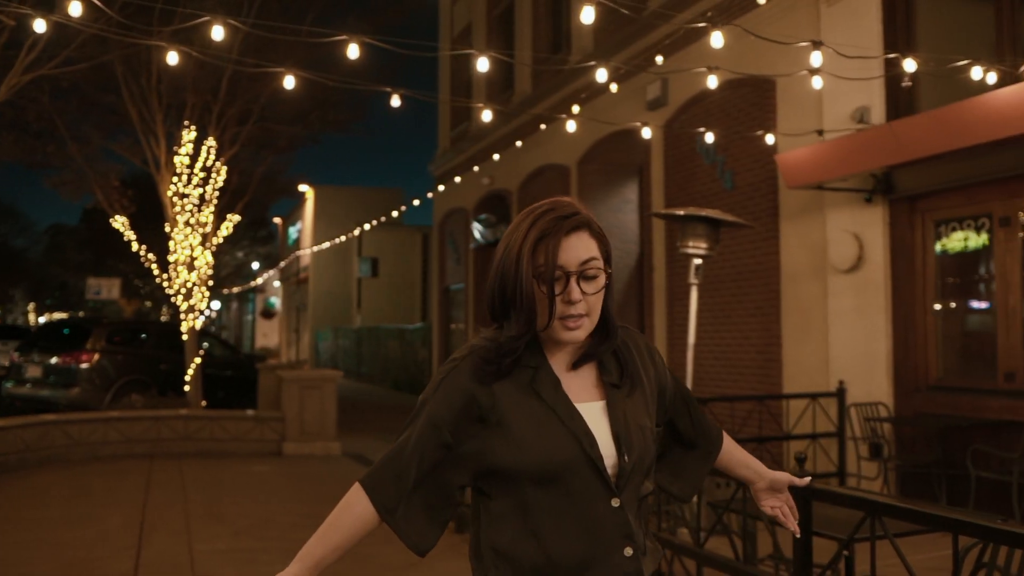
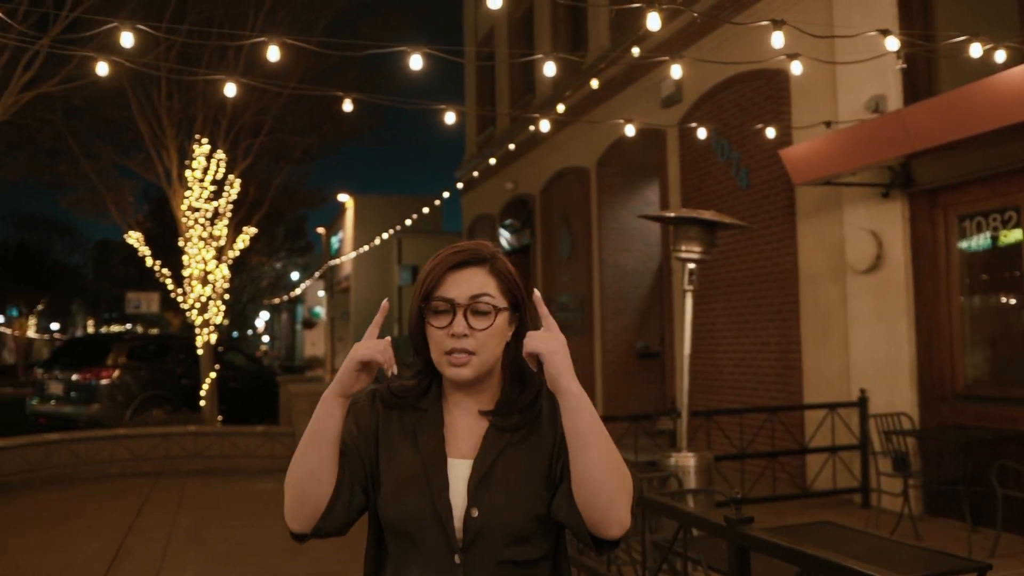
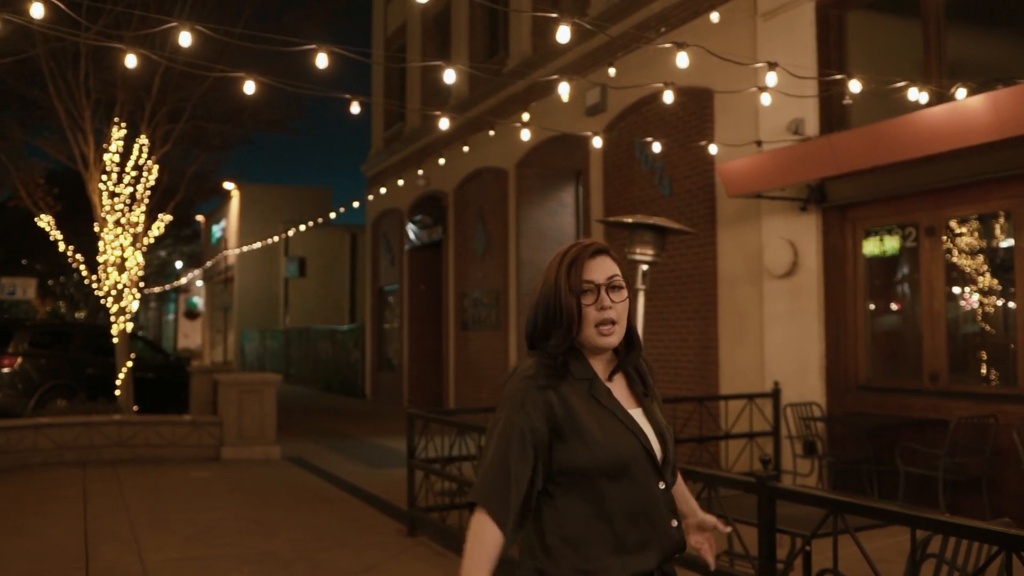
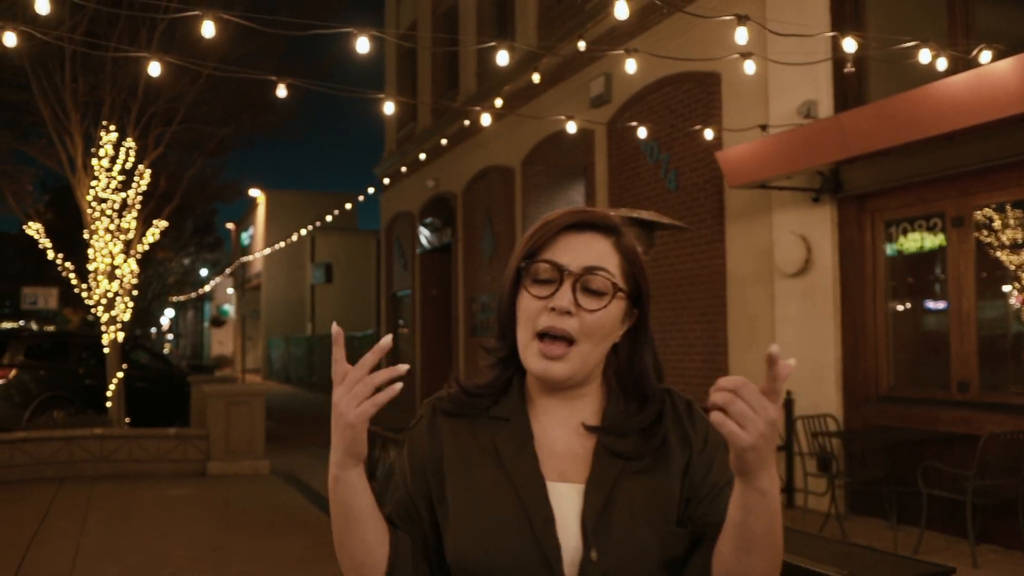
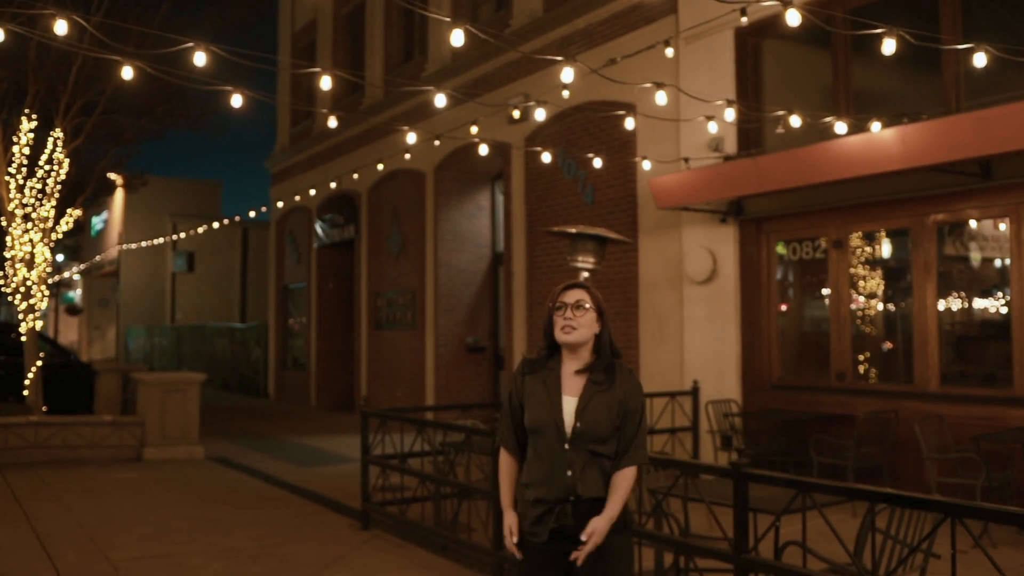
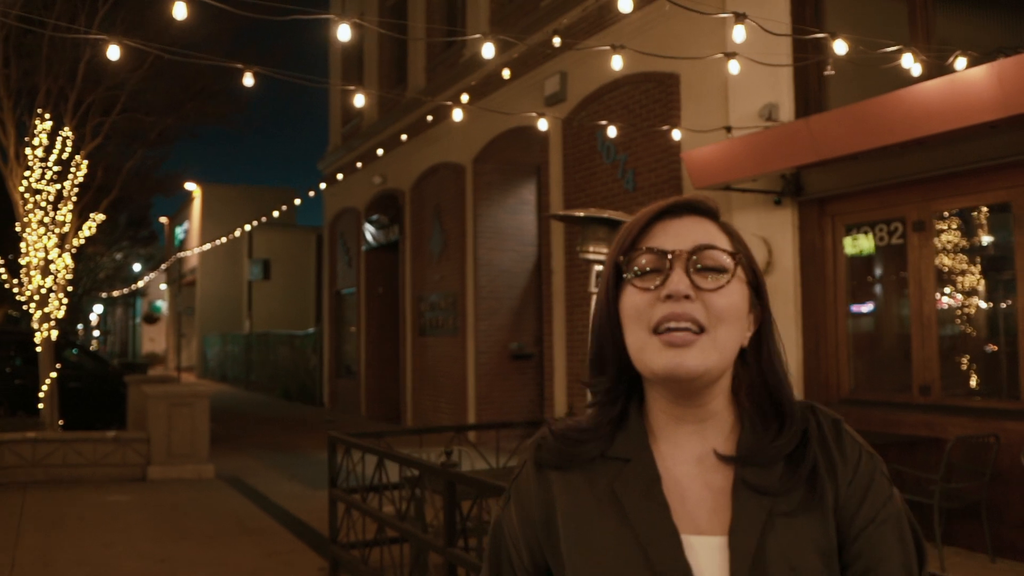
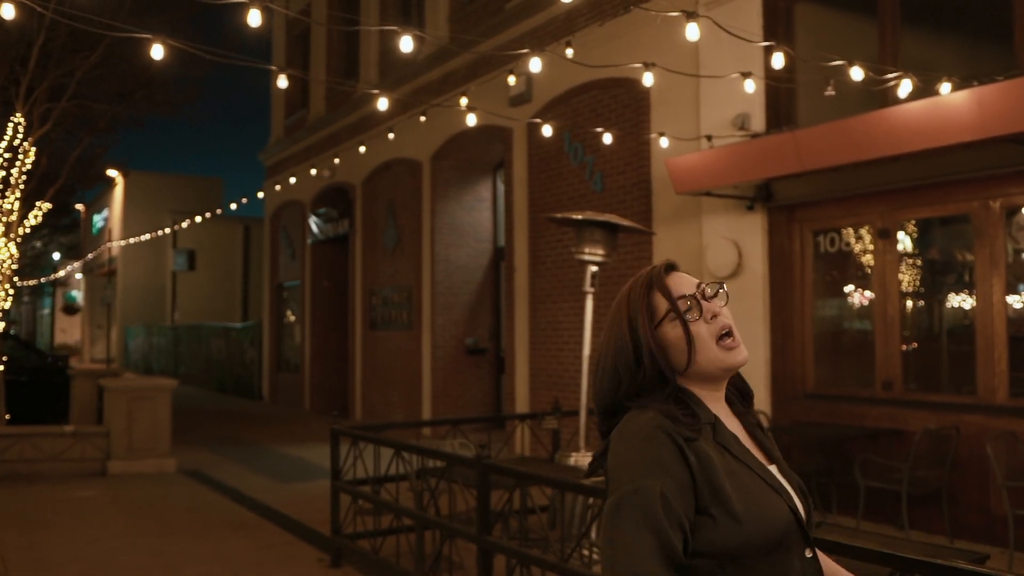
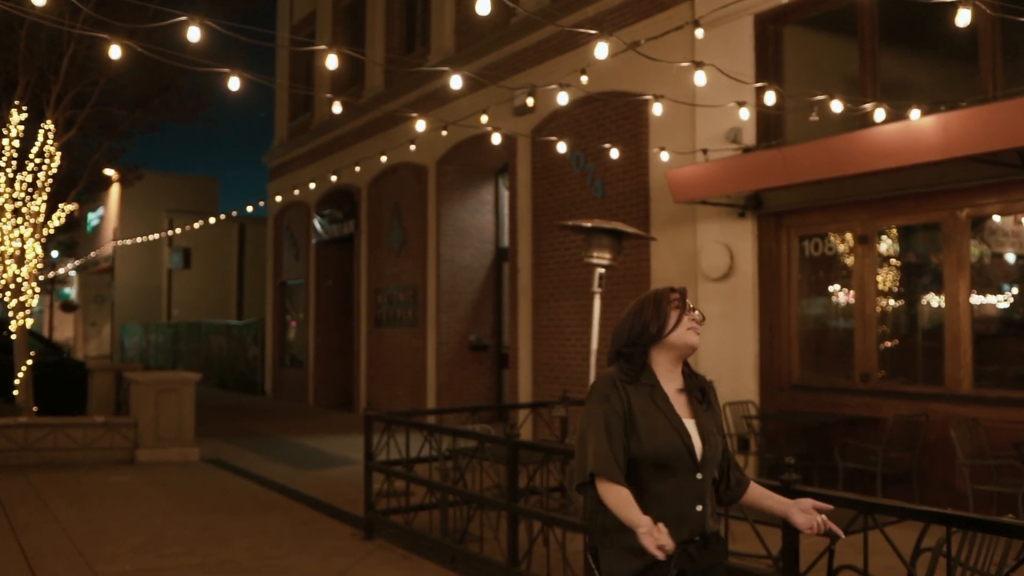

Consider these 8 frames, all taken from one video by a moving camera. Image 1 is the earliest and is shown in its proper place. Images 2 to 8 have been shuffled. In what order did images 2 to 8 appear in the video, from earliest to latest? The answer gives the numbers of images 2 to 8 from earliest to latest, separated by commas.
3, 5, 8, 7, 6, 4, 2
